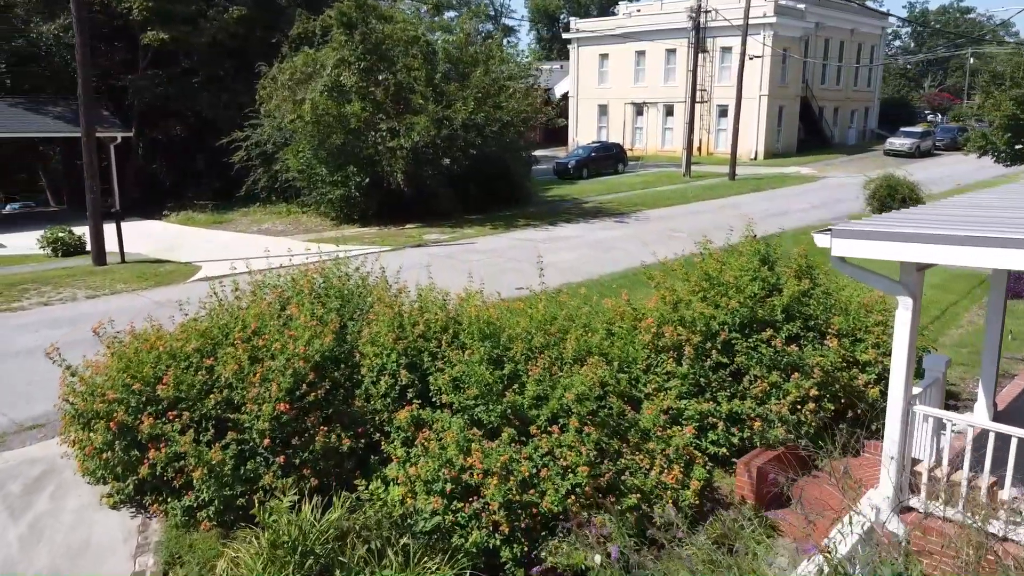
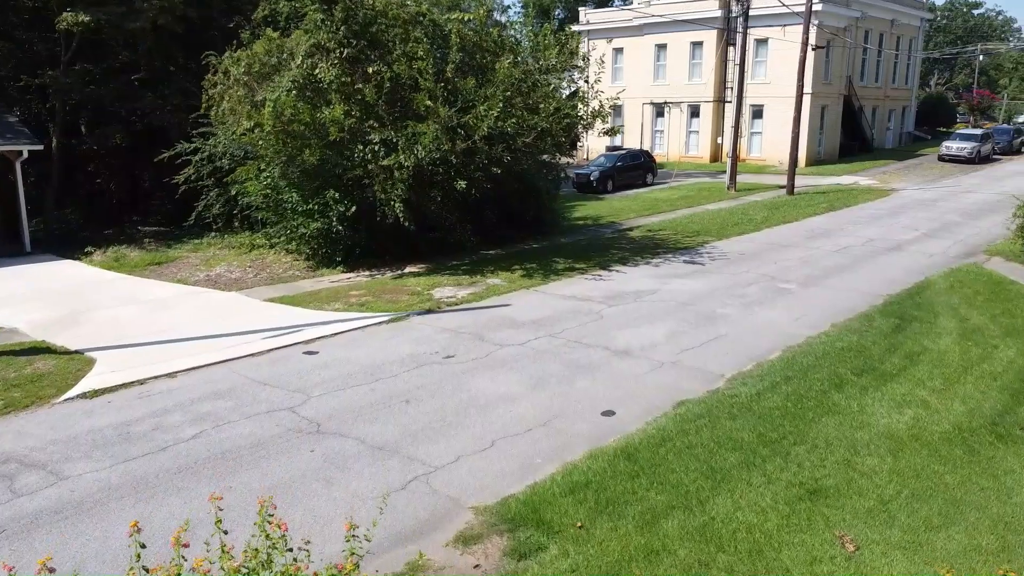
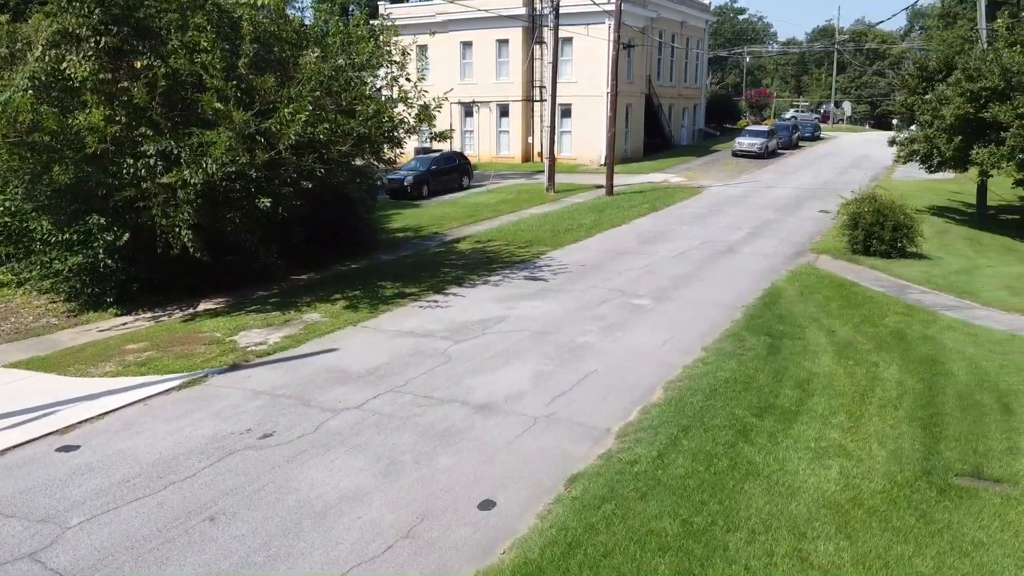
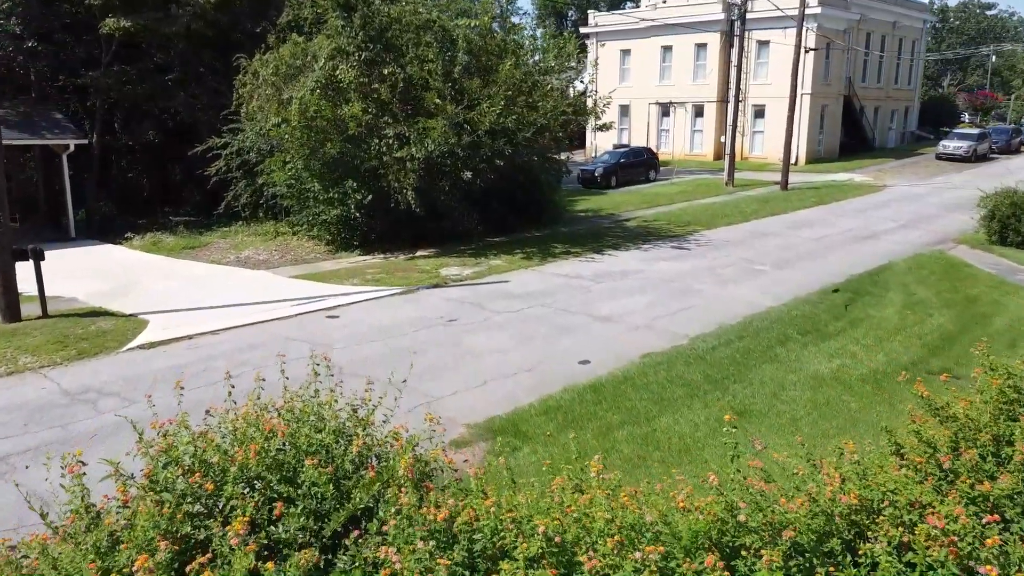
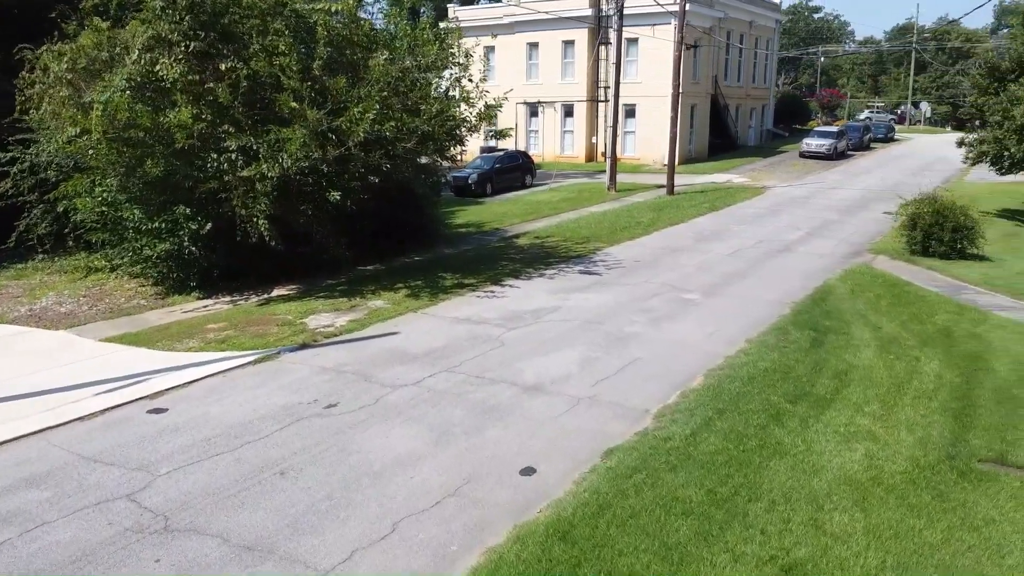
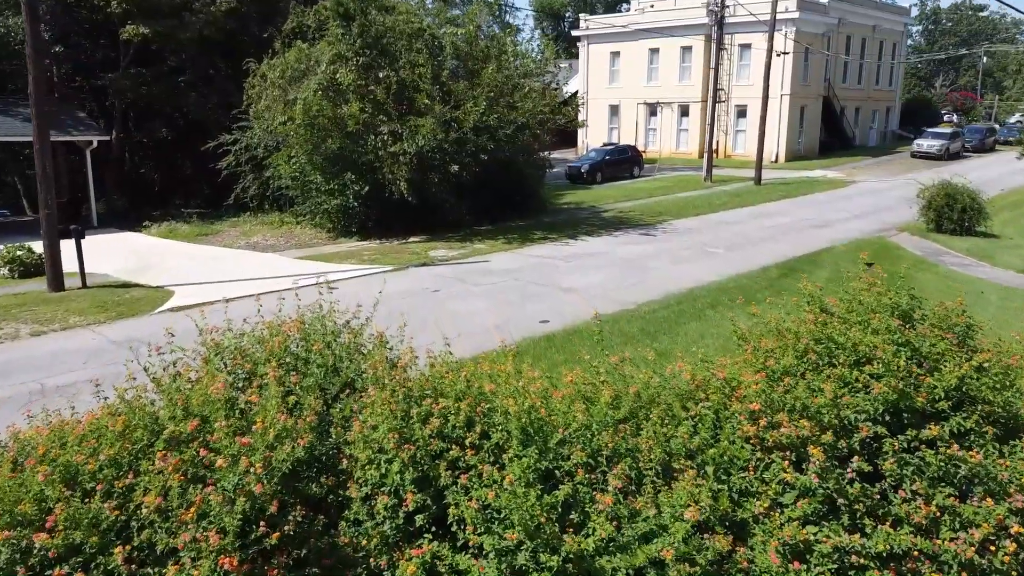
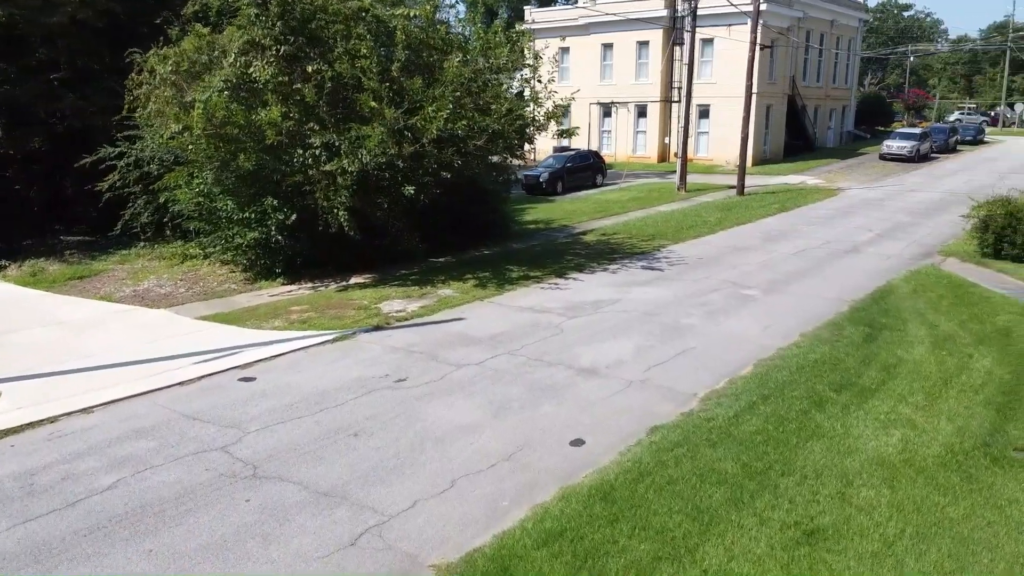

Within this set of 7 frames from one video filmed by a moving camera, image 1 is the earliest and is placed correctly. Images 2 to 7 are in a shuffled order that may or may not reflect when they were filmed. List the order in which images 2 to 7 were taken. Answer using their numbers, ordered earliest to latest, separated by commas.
6, 4, 2, 7, 5, 3
